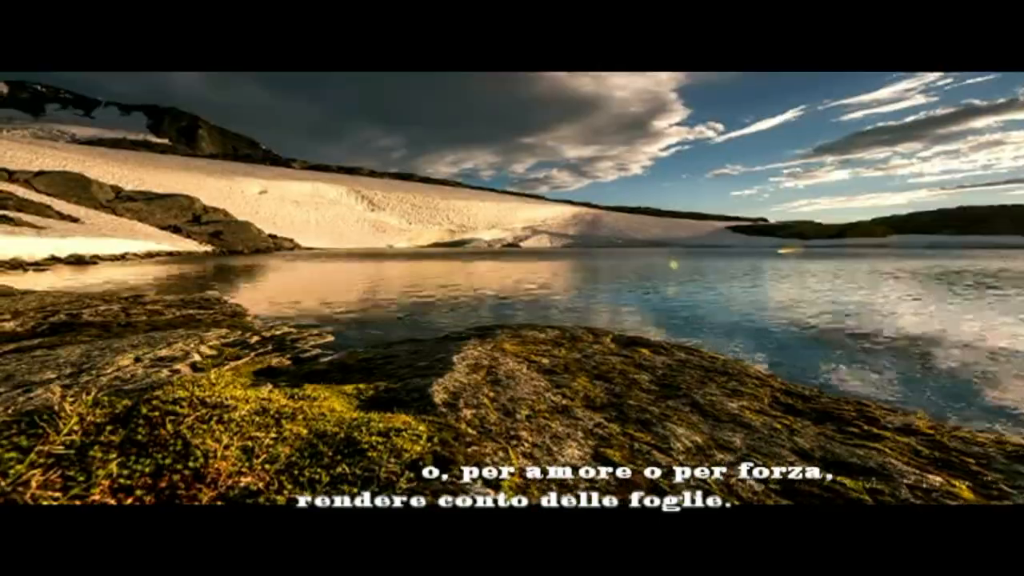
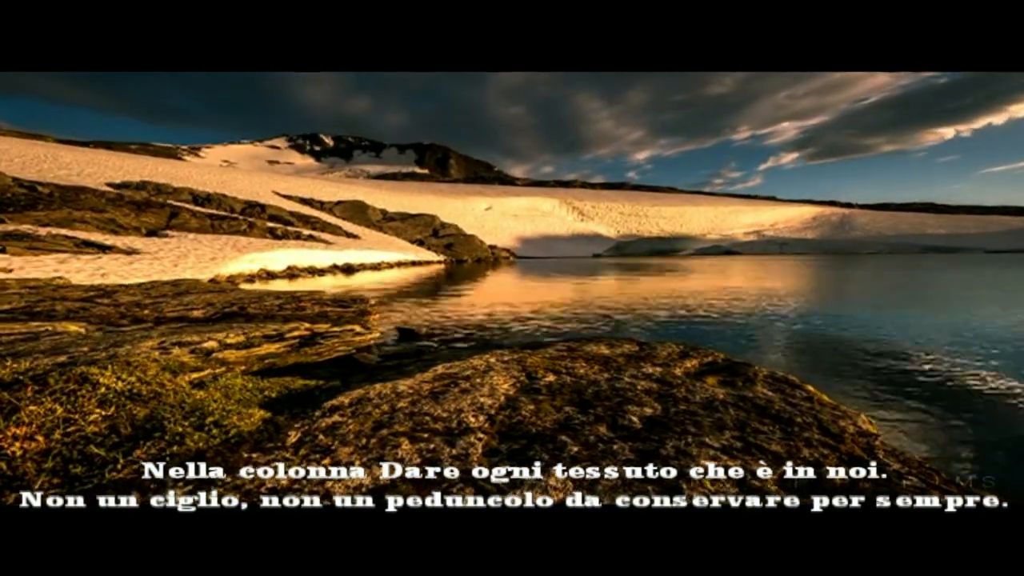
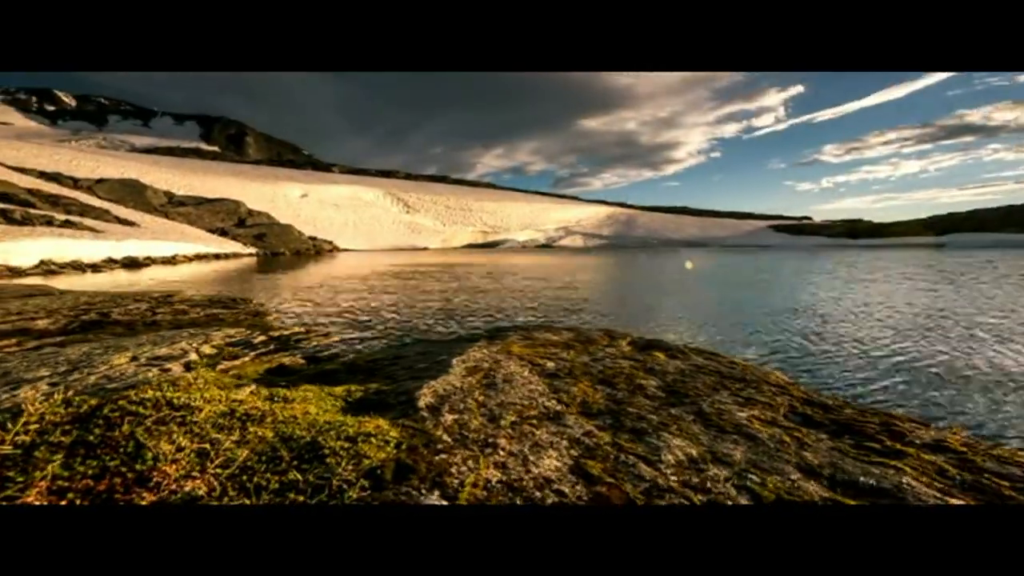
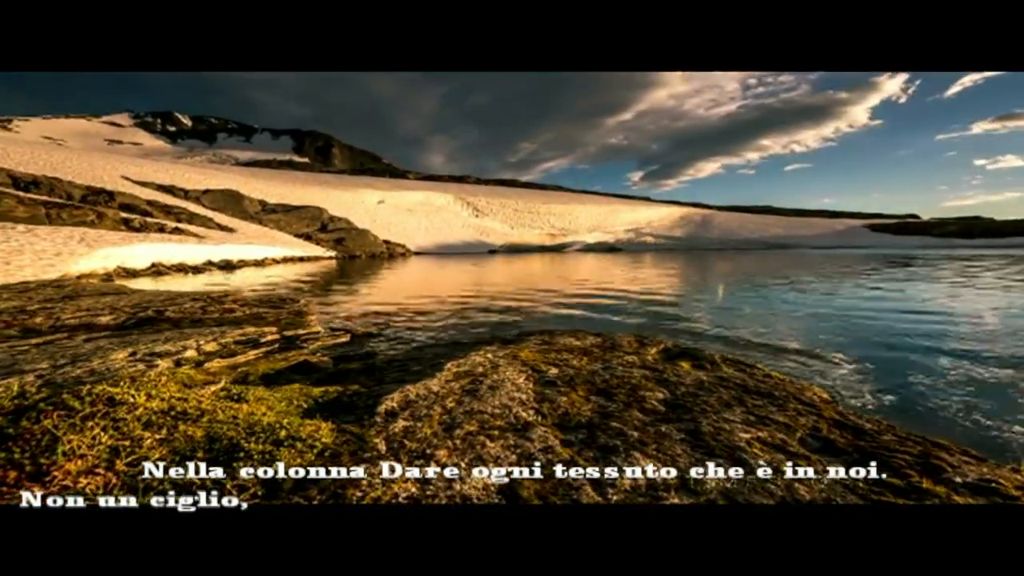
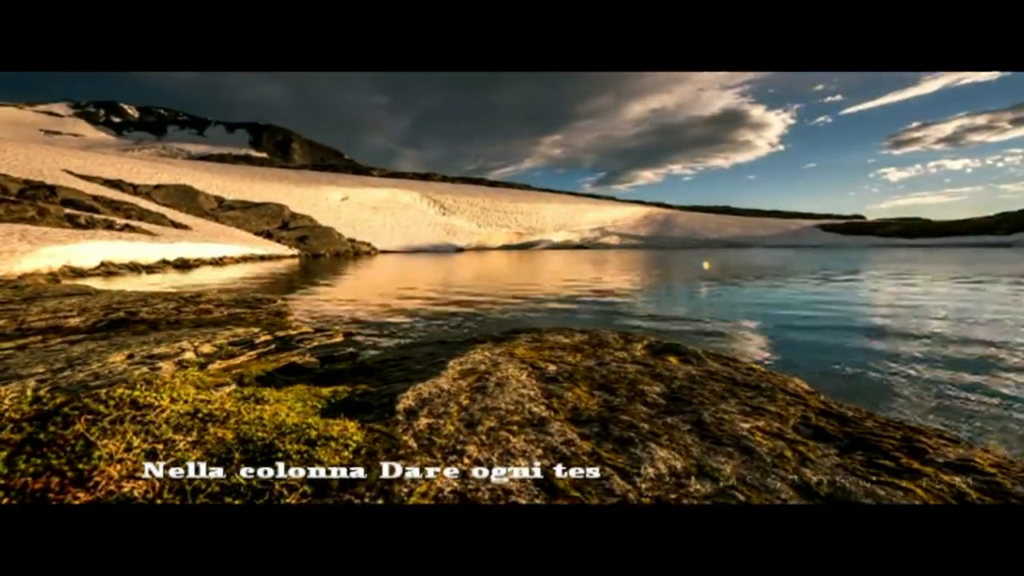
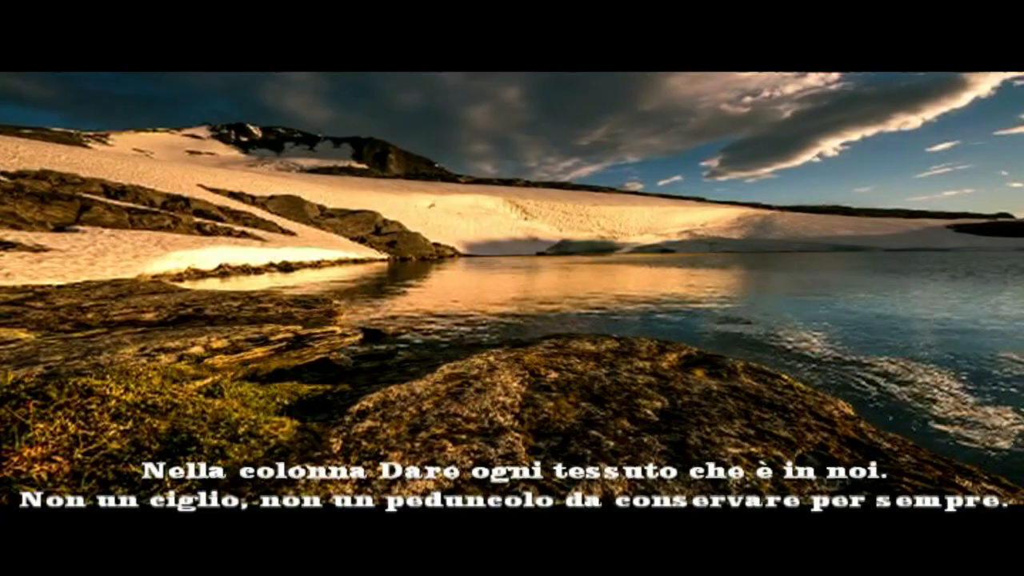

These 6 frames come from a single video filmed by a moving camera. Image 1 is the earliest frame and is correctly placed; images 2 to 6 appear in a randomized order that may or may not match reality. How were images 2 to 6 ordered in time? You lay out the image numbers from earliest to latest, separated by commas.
3, 5, 4, 6, 2
